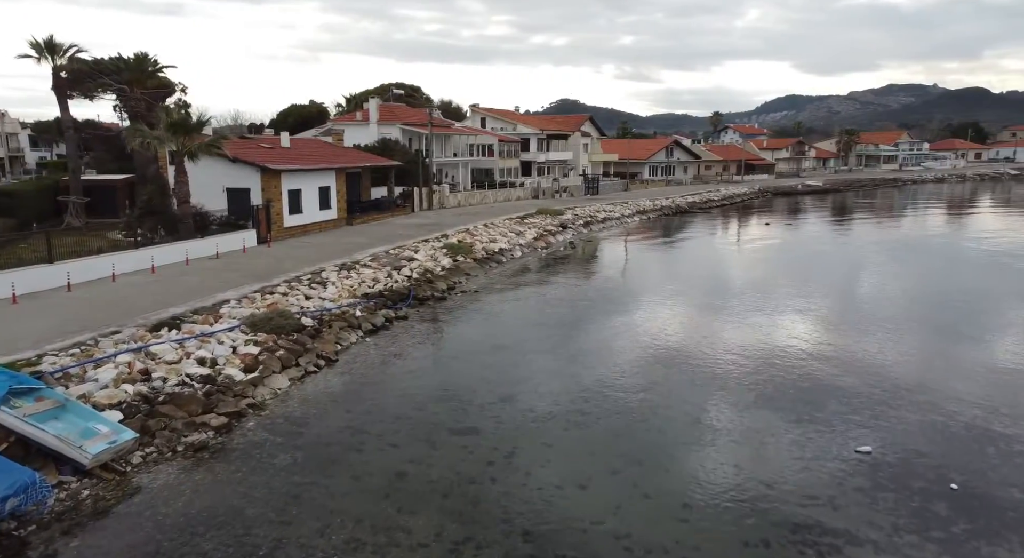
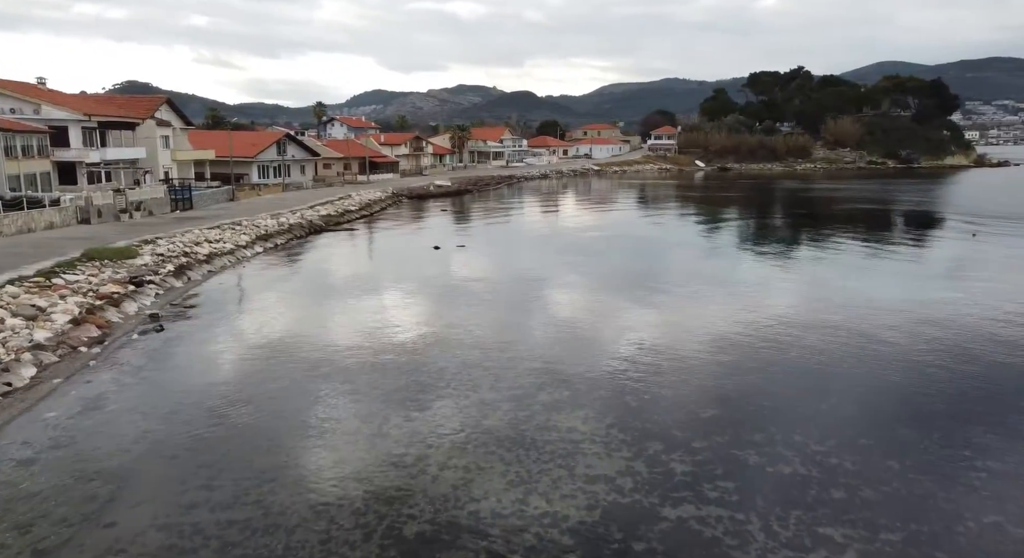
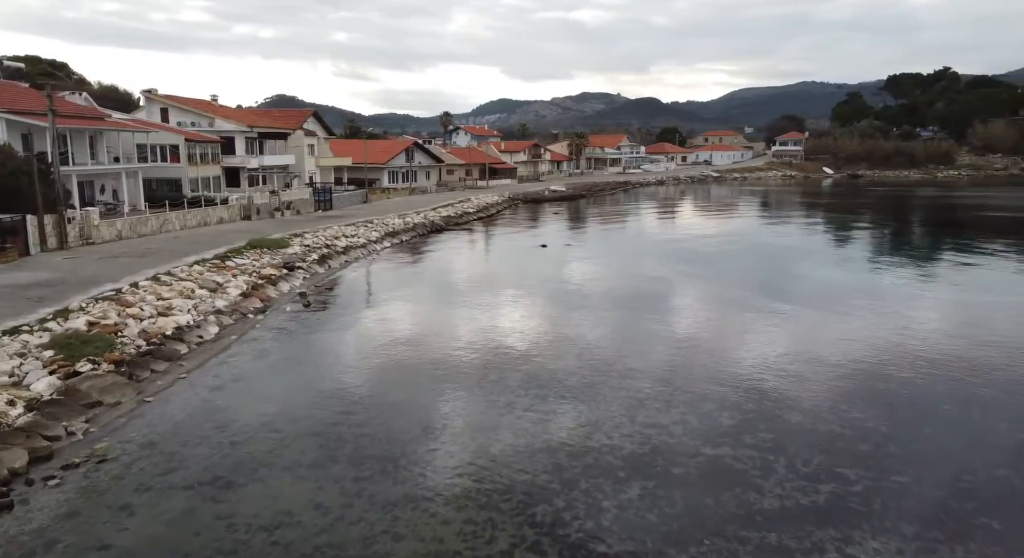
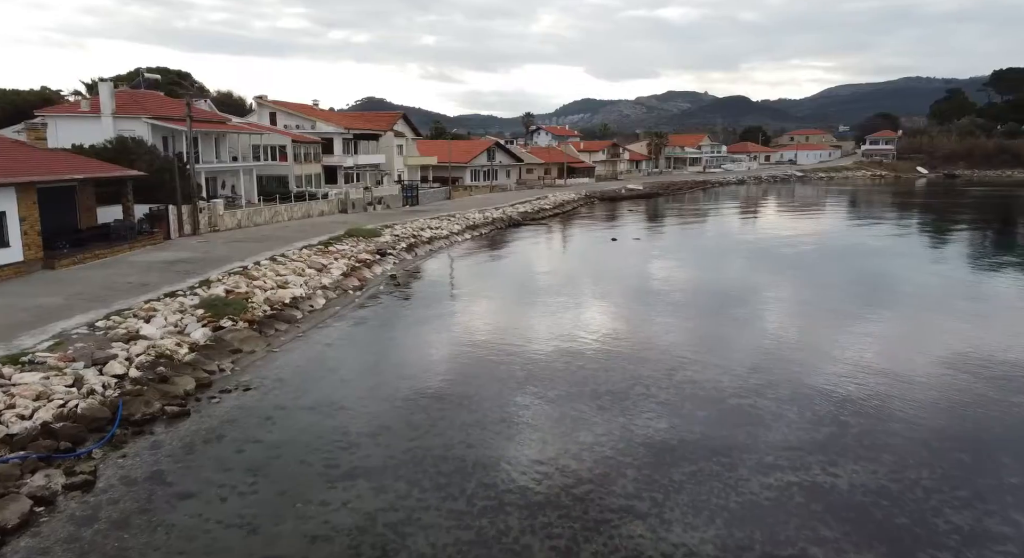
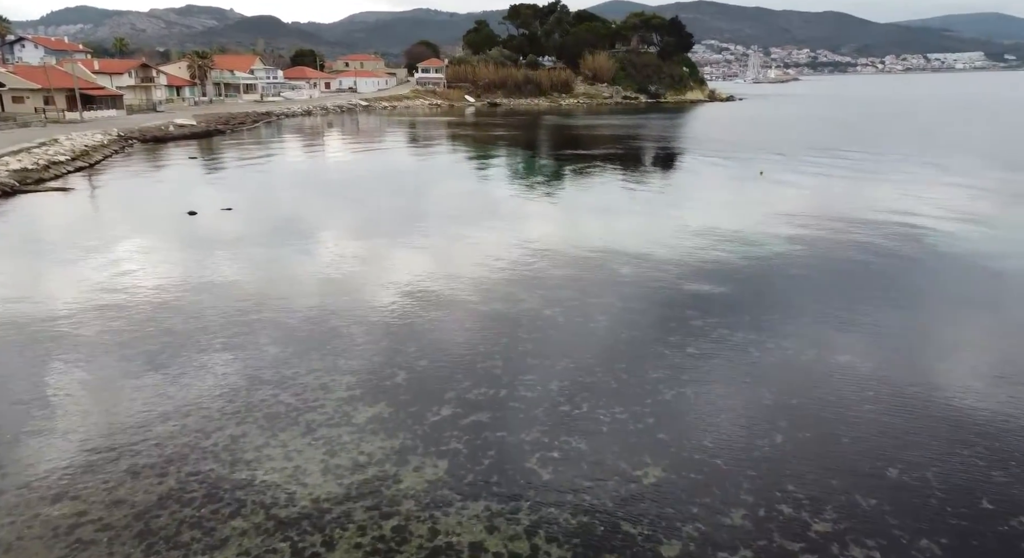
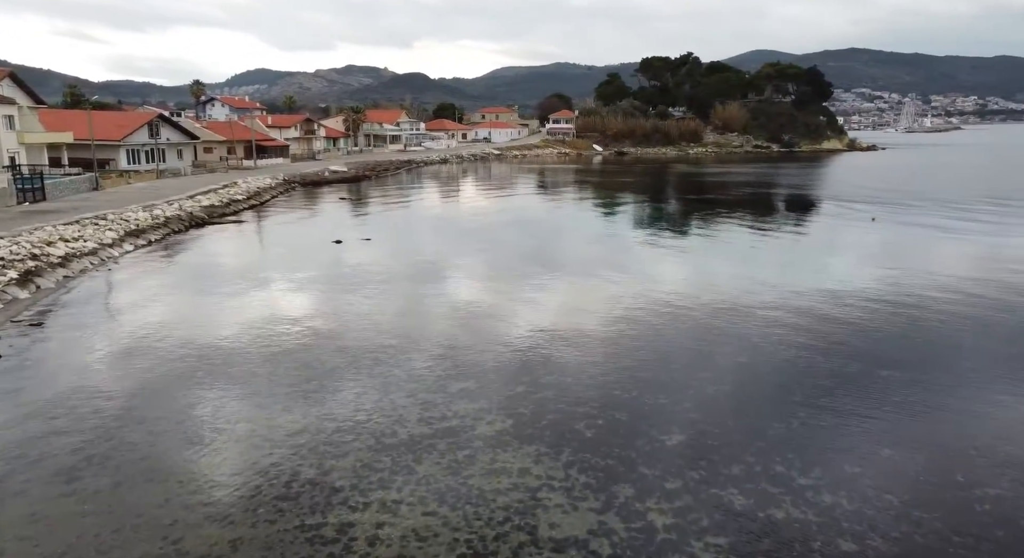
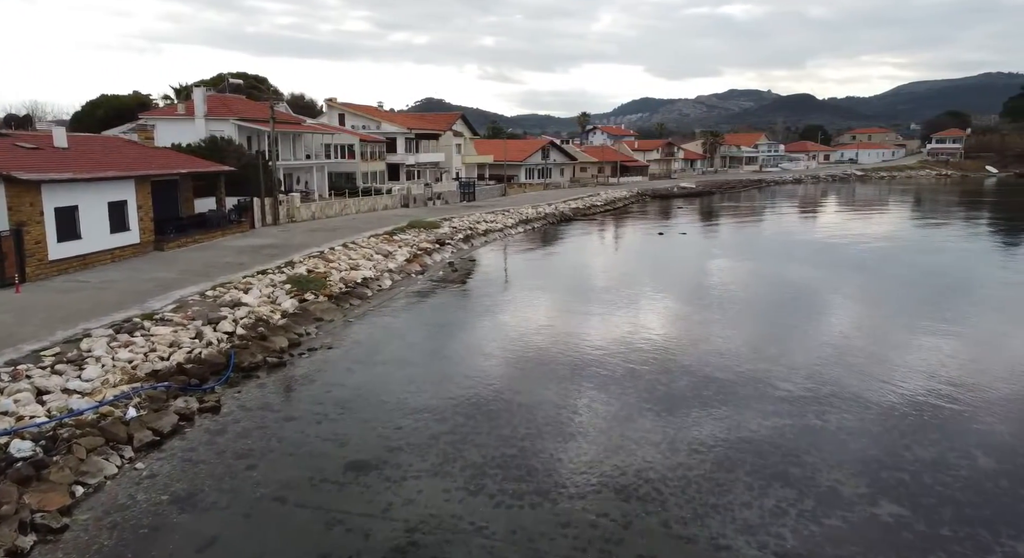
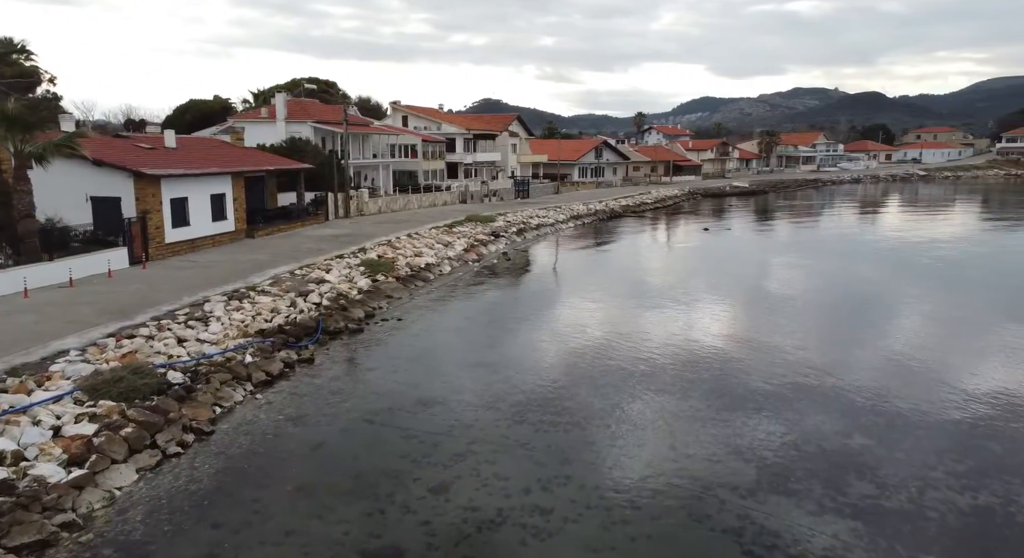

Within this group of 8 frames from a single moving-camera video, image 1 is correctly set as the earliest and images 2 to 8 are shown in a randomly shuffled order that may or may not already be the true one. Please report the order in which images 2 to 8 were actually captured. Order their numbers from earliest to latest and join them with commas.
8, 7, 4, 3, 2, 6, 5
